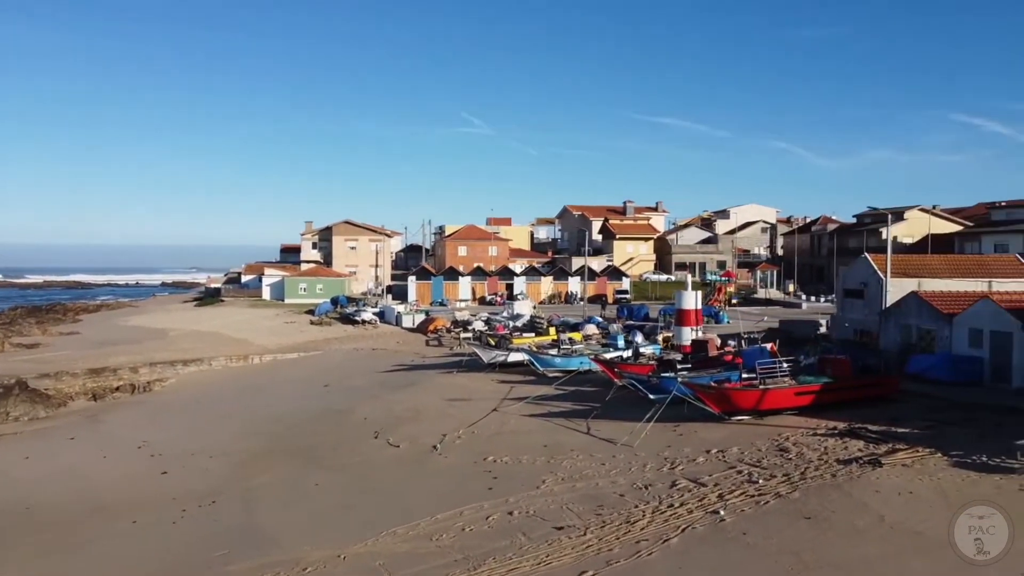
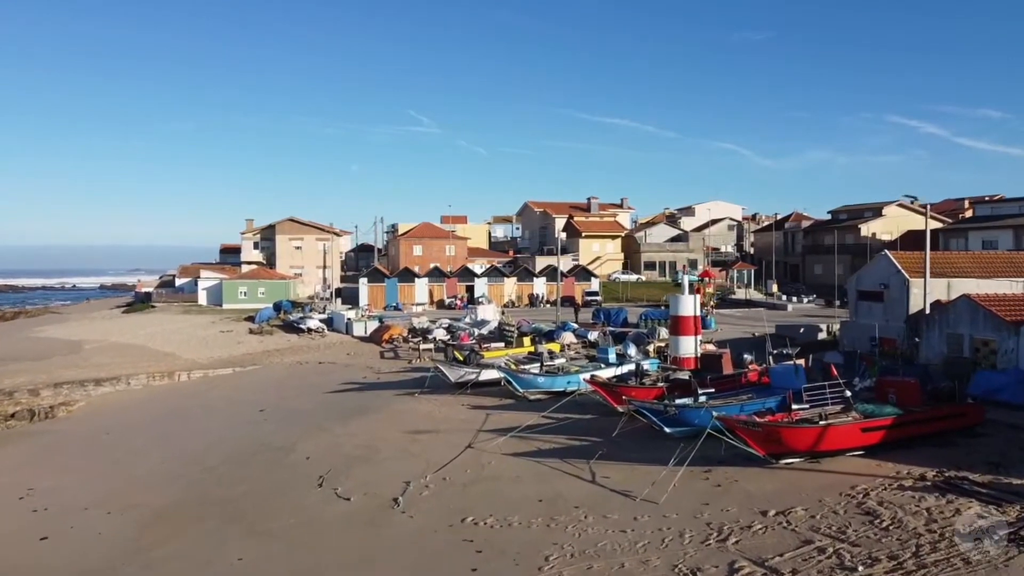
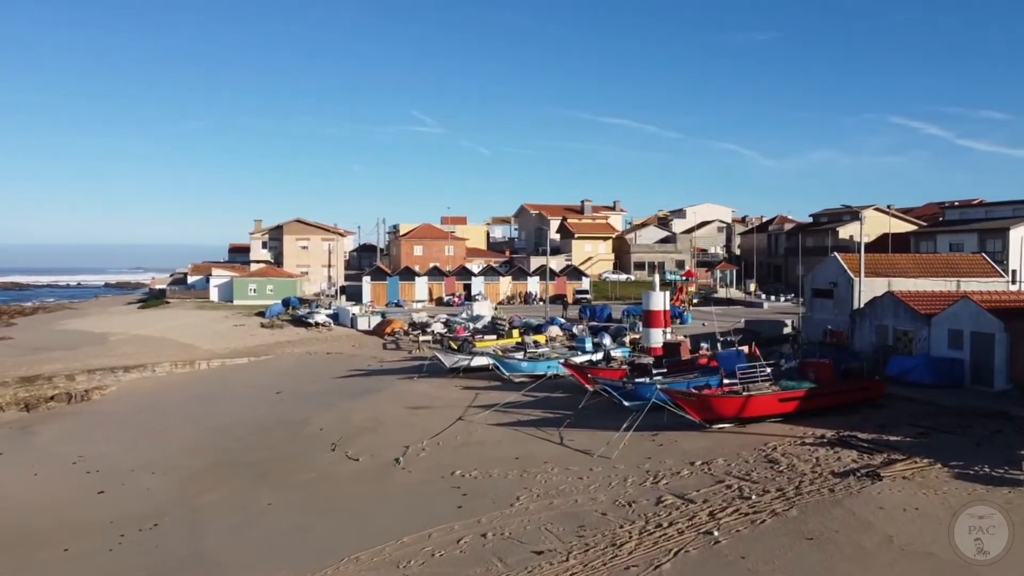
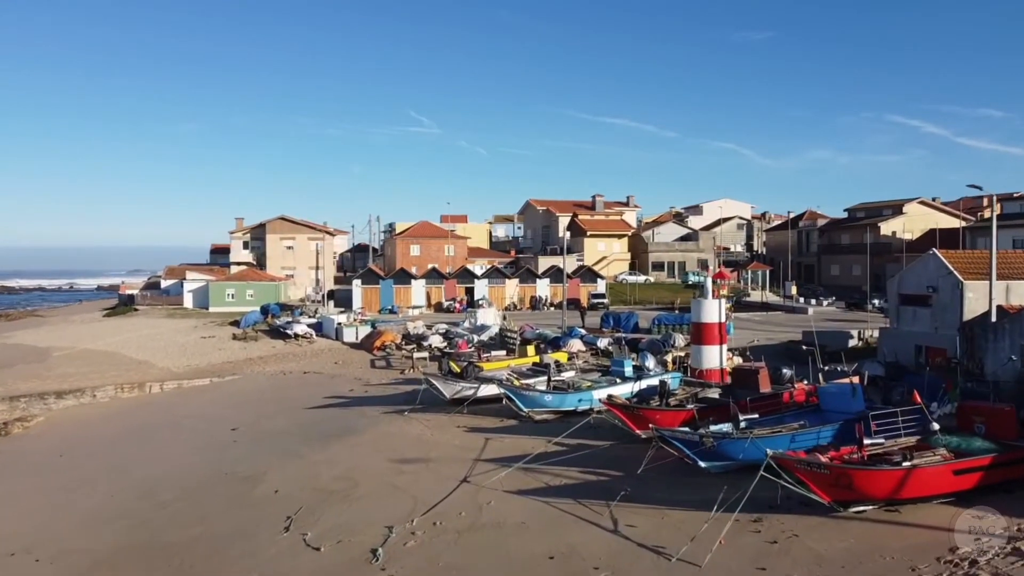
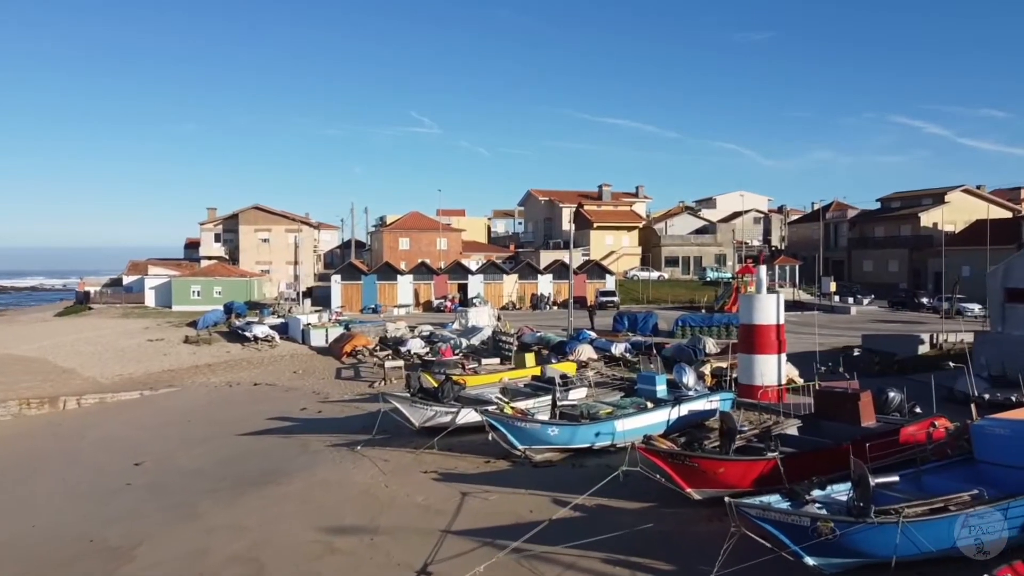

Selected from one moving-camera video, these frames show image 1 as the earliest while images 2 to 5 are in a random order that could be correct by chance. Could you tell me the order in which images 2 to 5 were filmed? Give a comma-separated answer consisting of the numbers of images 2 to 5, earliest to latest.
3, 2, 4, 5
